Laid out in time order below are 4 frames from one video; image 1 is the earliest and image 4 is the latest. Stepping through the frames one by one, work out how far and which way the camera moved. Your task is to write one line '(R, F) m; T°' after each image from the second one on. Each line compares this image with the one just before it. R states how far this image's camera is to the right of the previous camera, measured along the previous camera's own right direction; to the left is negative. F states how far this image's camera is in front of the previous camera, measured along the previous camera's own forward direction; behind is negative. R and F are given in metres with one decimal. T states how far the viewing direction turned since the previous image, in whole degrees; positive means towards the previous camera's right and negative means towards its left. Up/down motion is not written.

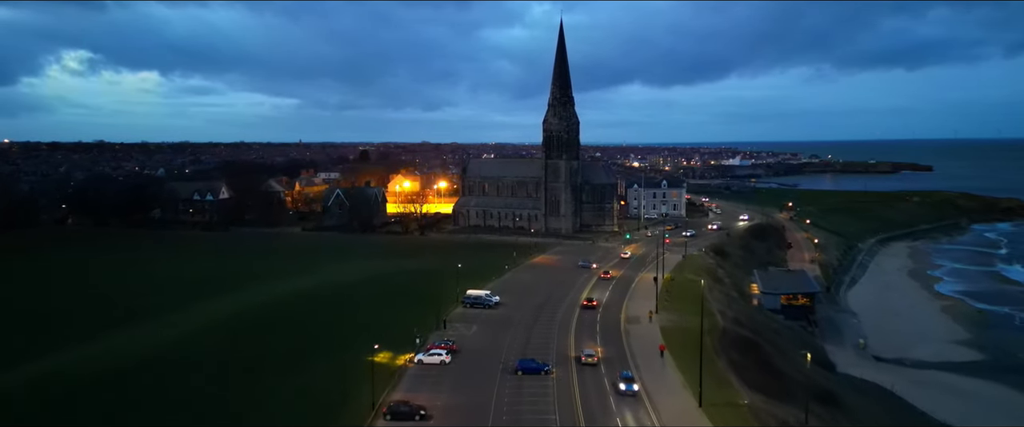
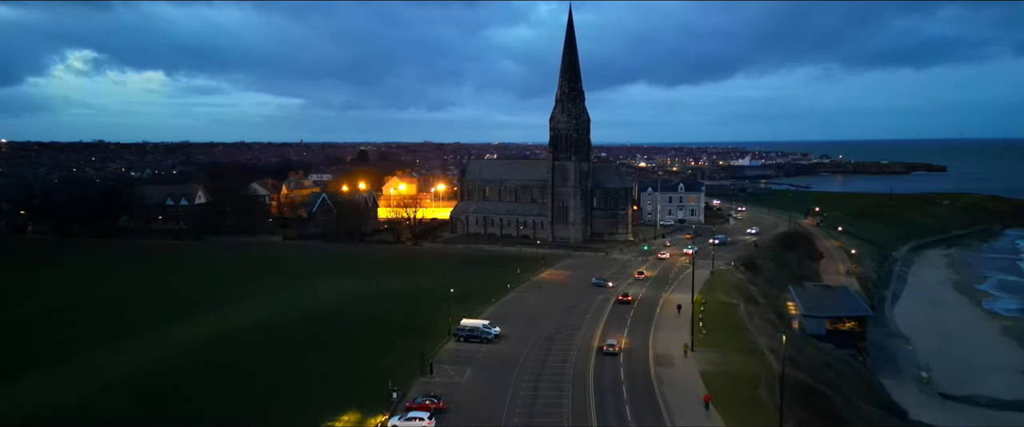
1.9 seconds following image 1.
(0.0, +6.2) m; 0°
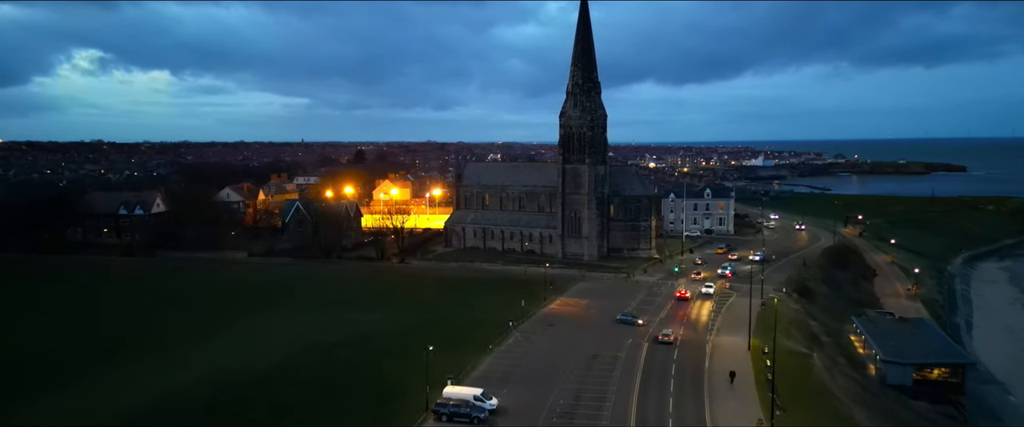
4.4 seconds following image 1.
(+0.1, +8.3) m; 0°
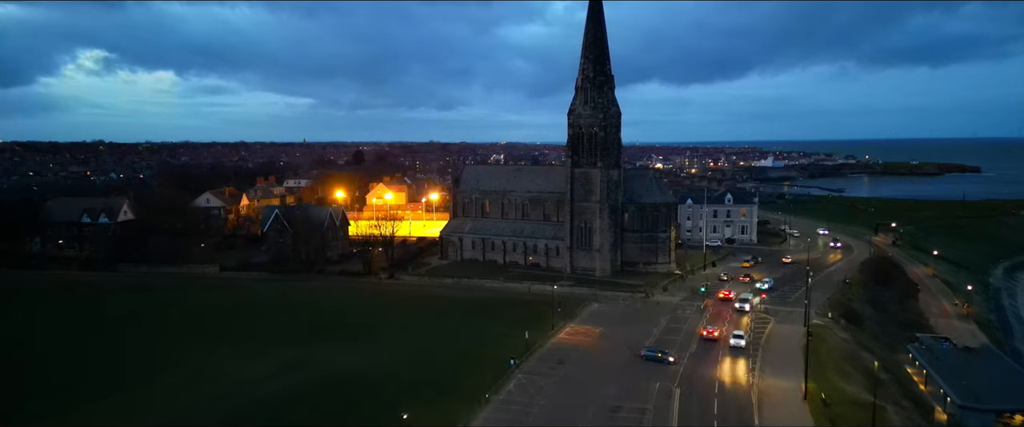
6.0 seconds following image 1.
(+0.1, +5.2) m; 0°
